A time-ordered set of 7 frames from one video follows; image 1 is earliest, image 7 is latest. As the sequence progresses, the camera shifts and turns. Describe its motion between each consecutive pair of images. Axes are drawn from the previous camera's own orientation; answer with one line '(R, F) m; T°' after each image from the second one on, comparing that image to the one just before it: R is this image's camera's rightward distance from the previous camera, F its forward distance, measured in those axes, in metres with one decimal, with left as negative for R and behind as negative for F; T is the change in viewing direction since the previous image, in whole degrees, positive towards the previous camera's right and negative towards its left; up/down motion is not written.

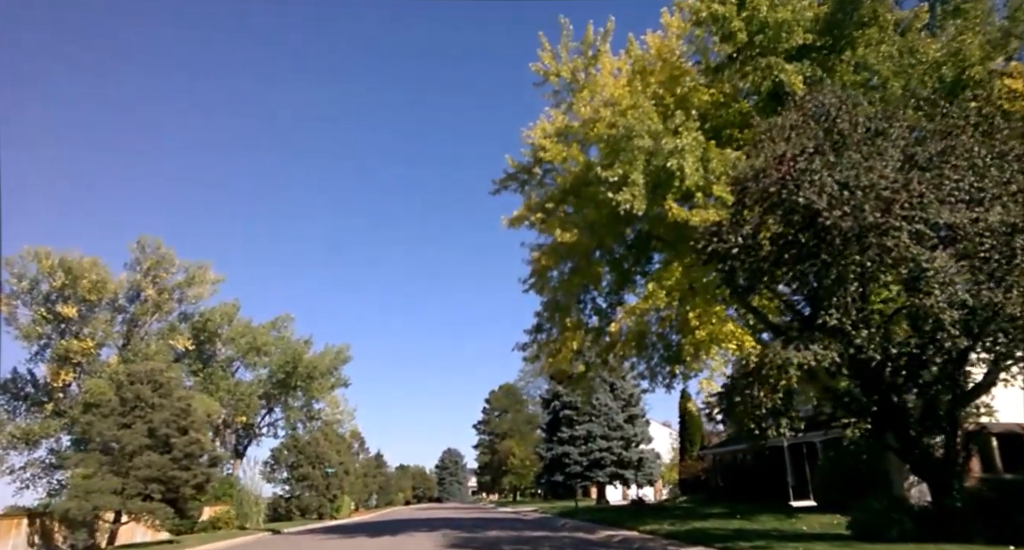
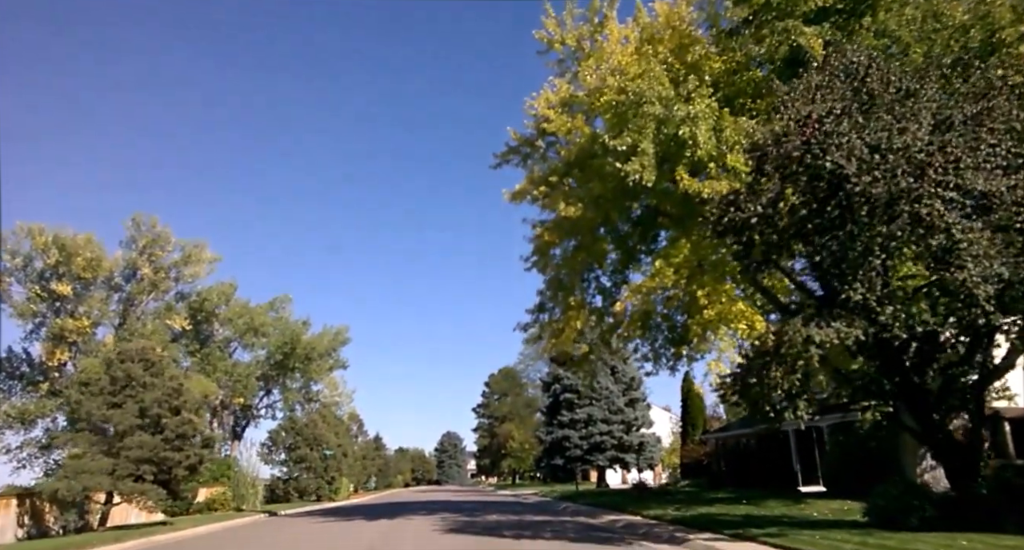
(0.0, +0.7) m; 0°
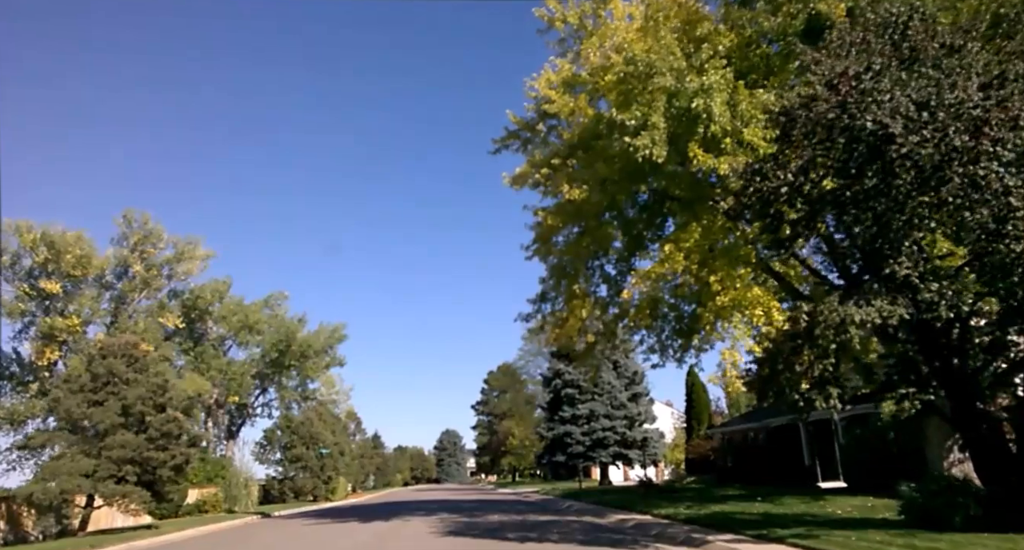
(-0.1, +1.1) m; 0°
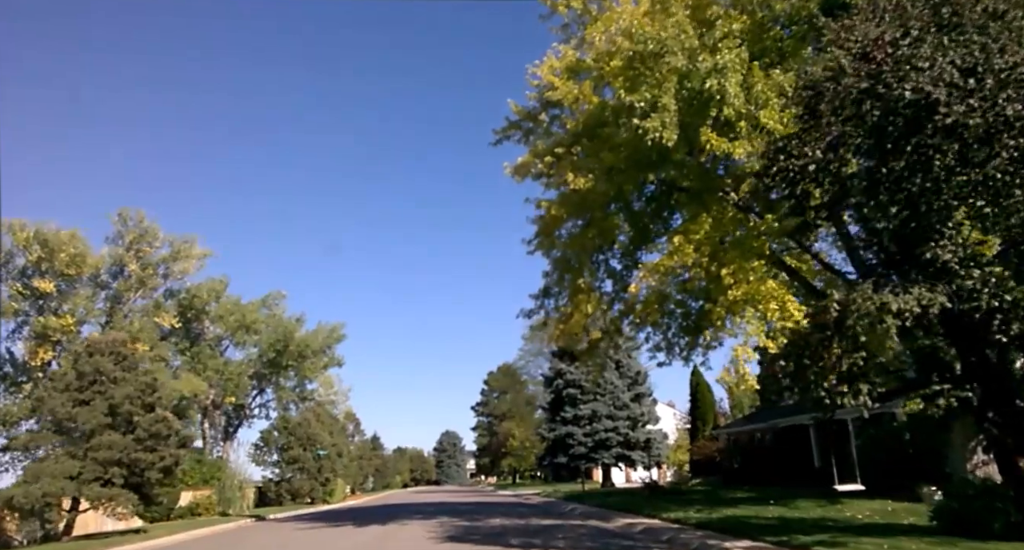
(-0.1, +0.8) m; 0°
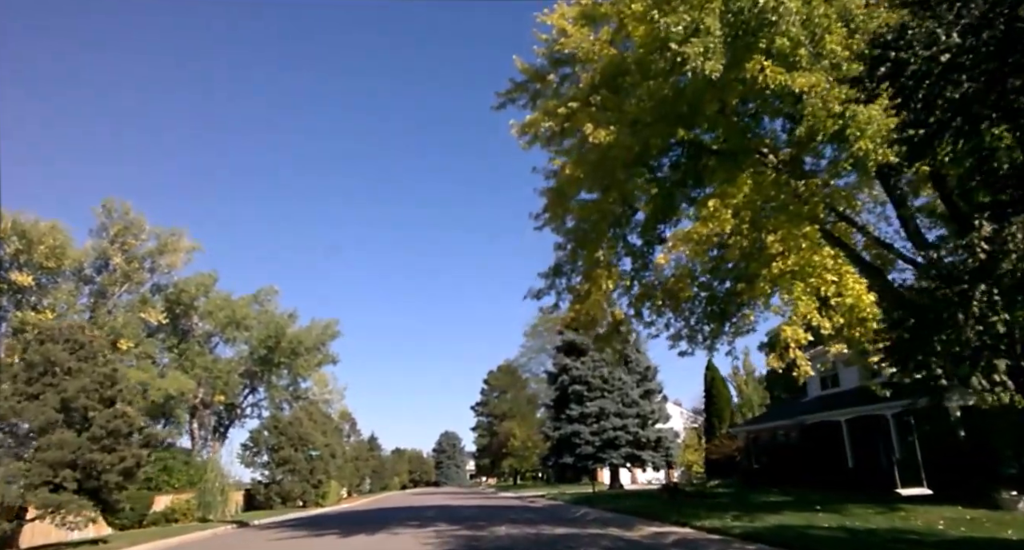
(-0.2, +2.5) m; 0°
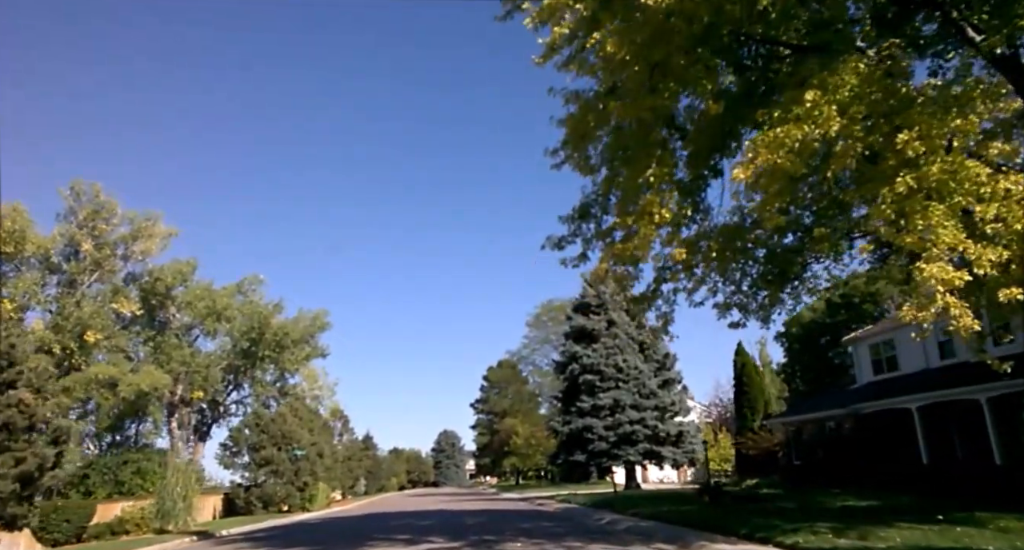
(-0.3, +4.3) m; 0°
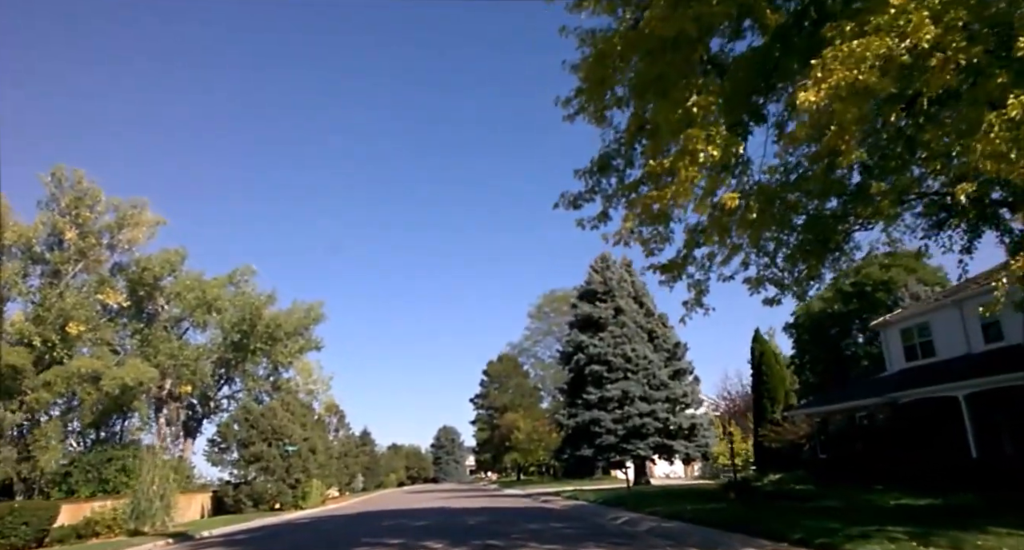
(-0.2, +2.1) m; 0°
